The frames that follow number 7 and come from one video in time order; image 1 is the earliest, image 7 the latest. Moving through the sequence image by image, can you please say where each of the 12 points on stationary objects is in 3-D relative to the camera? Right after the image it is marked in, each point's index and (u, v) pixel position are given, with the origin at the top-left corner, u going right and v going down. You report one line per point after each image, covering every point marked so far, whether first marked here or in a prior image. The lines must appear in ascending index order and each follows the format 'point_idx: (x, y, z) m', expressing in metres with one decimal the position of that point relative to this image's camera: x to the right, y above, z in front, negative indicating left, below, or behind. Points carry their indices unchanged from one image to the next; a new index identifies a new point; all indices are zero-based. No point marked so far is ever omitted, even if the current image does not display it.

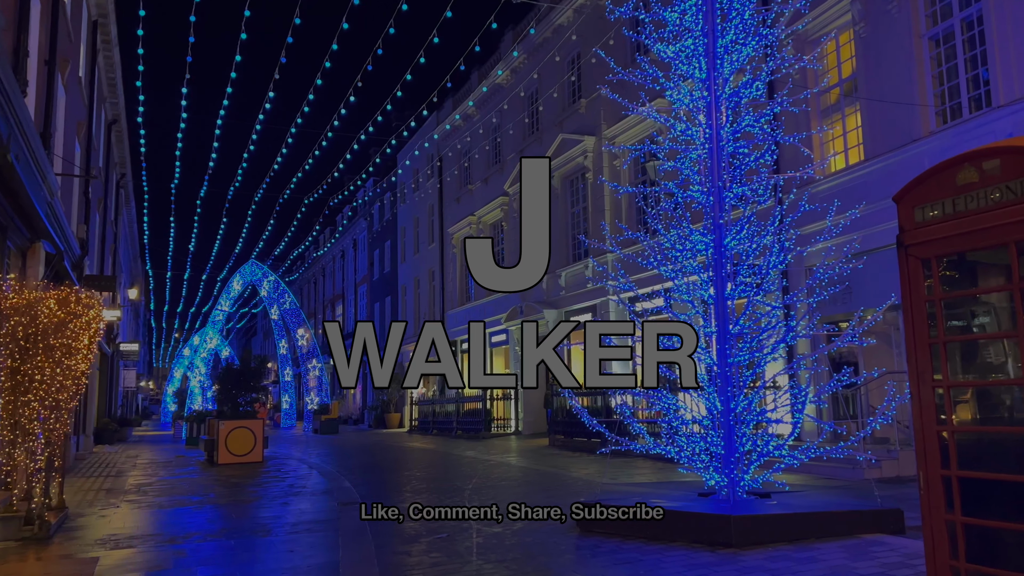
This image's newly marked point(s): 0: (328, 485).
0: (-3.1, -3.2, +13.0) m
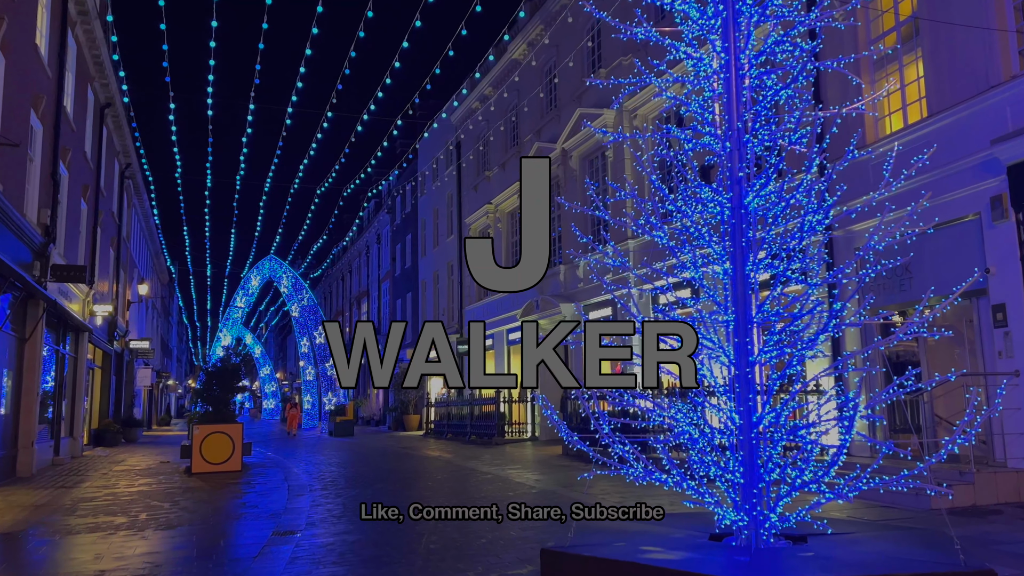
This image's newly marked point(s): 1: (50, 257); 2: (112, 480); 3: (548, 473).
0: (-3.2, -3.0, +11.2) m
1: (-9.3, +0.6, +16.0) m
2: (-7.3, -3.5, +14.6) m
3: (+0.7, -3.2, +13.8) m
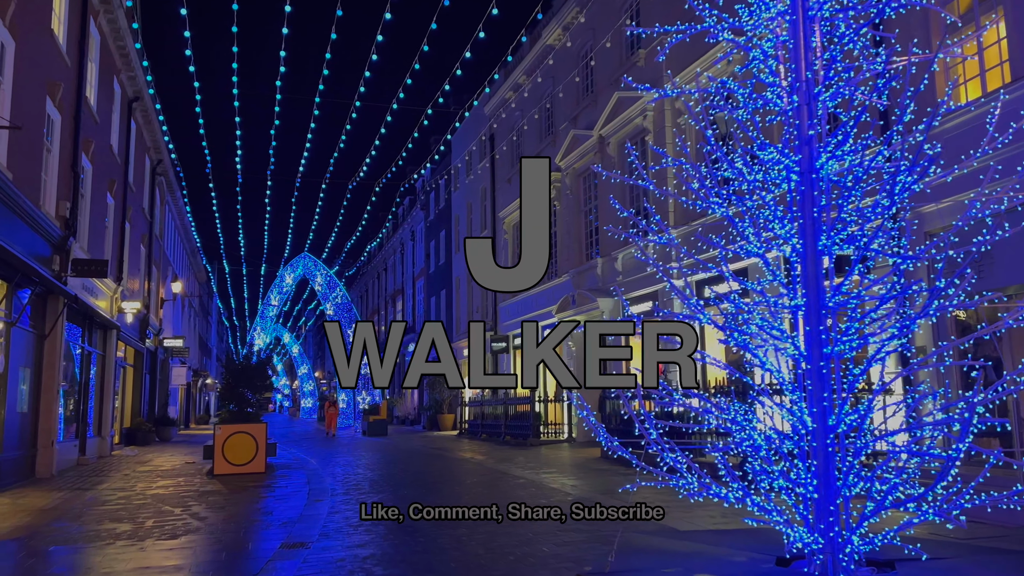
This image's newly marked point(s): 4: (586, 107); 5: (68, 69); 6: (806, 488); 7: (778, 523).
0: (-2.7, -2.9, +10.5) m
1: (-8.6, +0.7, +15.5) m
2: (-6.7, -3.4, +14.0) m
3: (+1.2, -3.1, +12.9) m
4: (+1.8, +4.5, +19.9) m
5: (-8.4, +4.1, +15.0) m
6: (+2.0, -1.3, +5.3) m
7: (+1.8, -1.6, +5.3) m
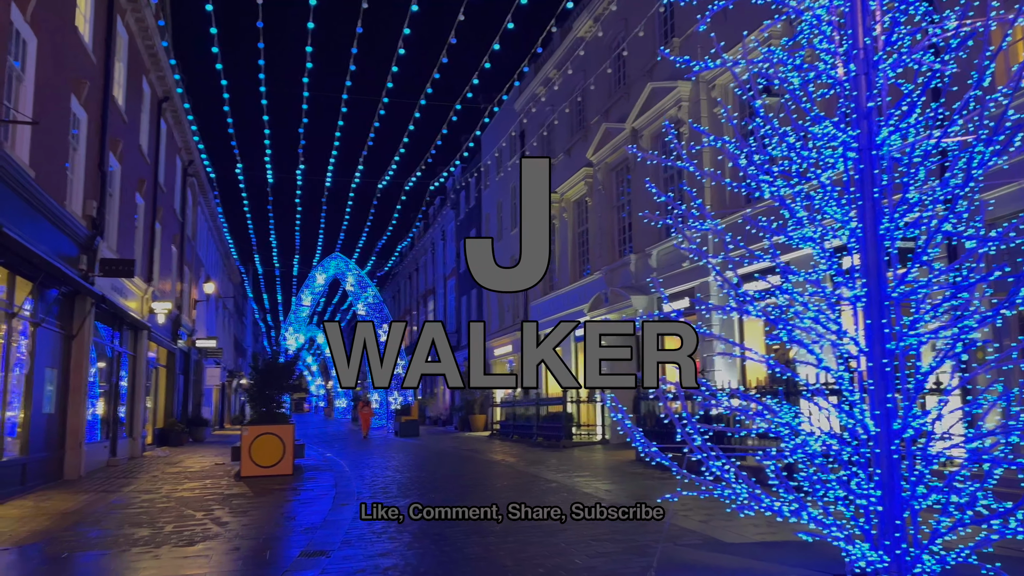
0: (-2.3, -2.9, +10.2) m
1: (-8.0, +0.7, +15.4) m
2: (-6.2, -3.4, +13.9) m
3: (+1.7, -3.0, +12.4) m
4: (+2.6, +4.6, +19.4) m
5: (-7.8, +4.1, +14.8) m
6: (+2.1, -1.3, +4.7) m
7: (+1.9, -1.5, +4.8) m
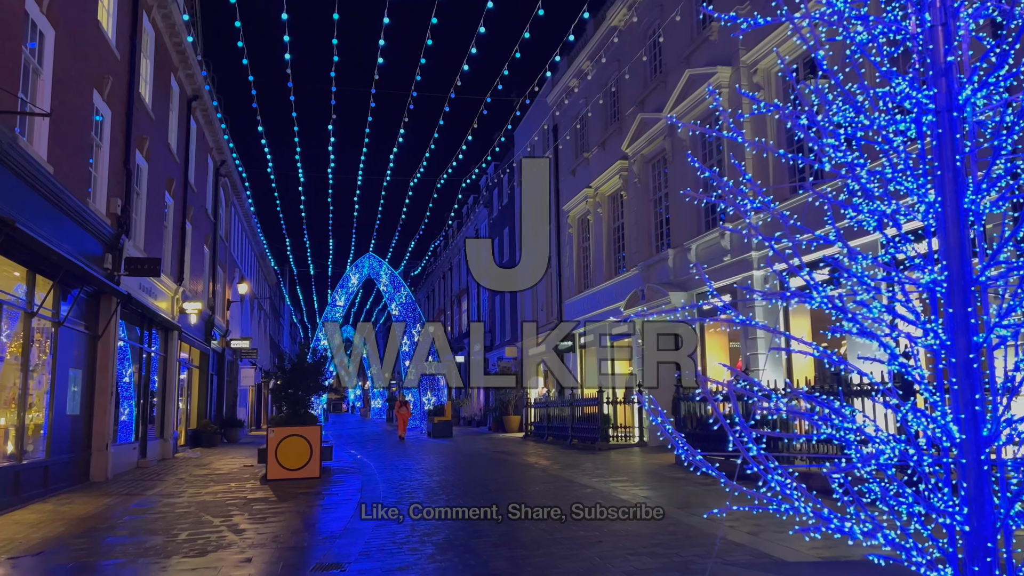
0: (-1.9, -2.8, +9.7) m
1: (-7.4, +0.7, +15.2) m
2: (-5.6, -3.4, +13.6) m
3: (+2.2, -2.9, +11.7) m
4: (+3.3, +4.7, +18.7) m
5: (-7.3, +4.1, +14.6) m
6: (+2.3, -1.2, +4.1) m
7: (+2.1, -1.4, +4.1) m
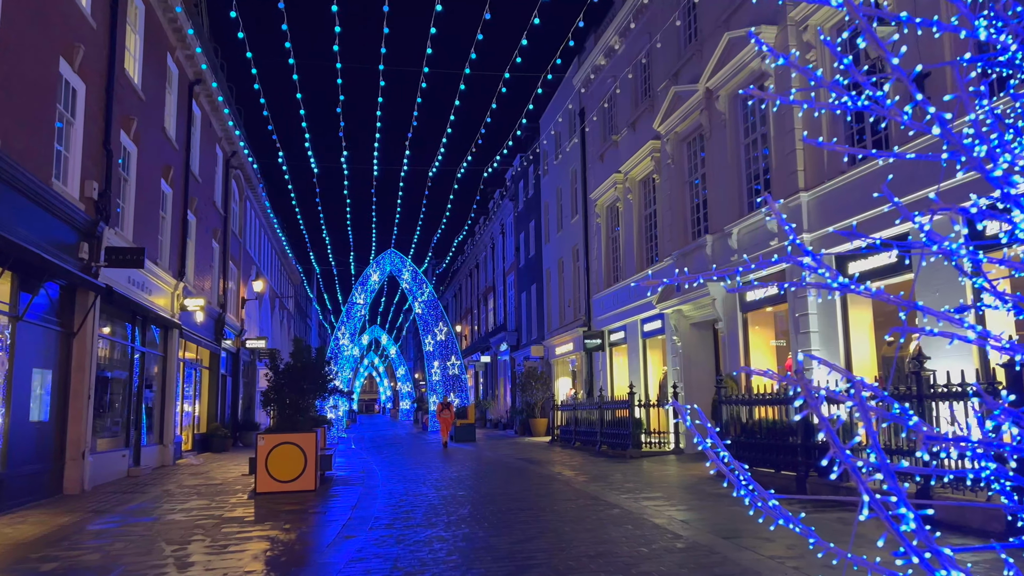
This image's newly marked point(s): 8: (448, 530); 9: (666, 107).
0: (-1.8, -2.7, +8.1) m
1: (-7.1, +0.9, +13.8) m
2: (-5.3, -3.2, +12.1) m
3: (+2.4, -2.8, +10.0) m
4: (+3.7, +4.9, +16.9) m
5: (-7.0, +4.3, +13.3) m
6: (+2.1, -1.0, +2.3) m
7: (+1.9, -1.2, +2.4) m
8: (-0.7, -2.7, +8.9) m
9: (+3.4, +4.0, +17.7) m
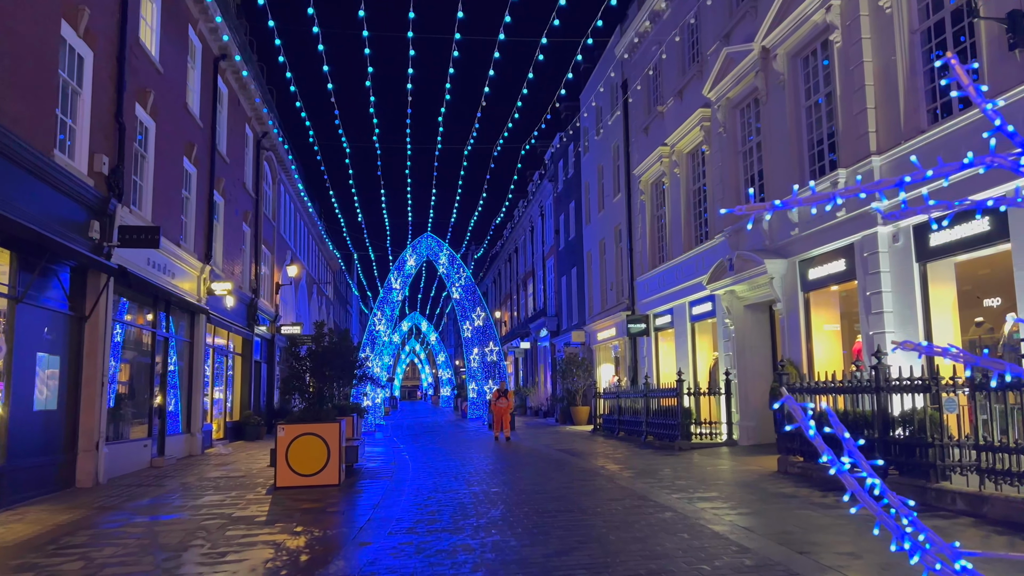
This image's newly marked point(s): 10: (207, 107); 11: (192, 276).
0: (-1.5, -2.4, +7.1) m
1: (-6.5, +1.2, +13.1) m
2: (-4.8, -3.0, +11.3) m
3: (+2.8, -2.5, +8.8) m
4: (+4.5, +5.3, +15.5) m
5: (-6.4, +4.6, +12.4) m
6: (+2.1, -0.8, +1.1) m
7: (+2.0, -1.1, +1.2) m
8: (-0.3, -2.5, +7.9) m
9: (+4.2, +4.5, +16.3) m
10: (-7.4, +4.3, +19.2) m
11: (-7.3, +0.3, +18.2) m
